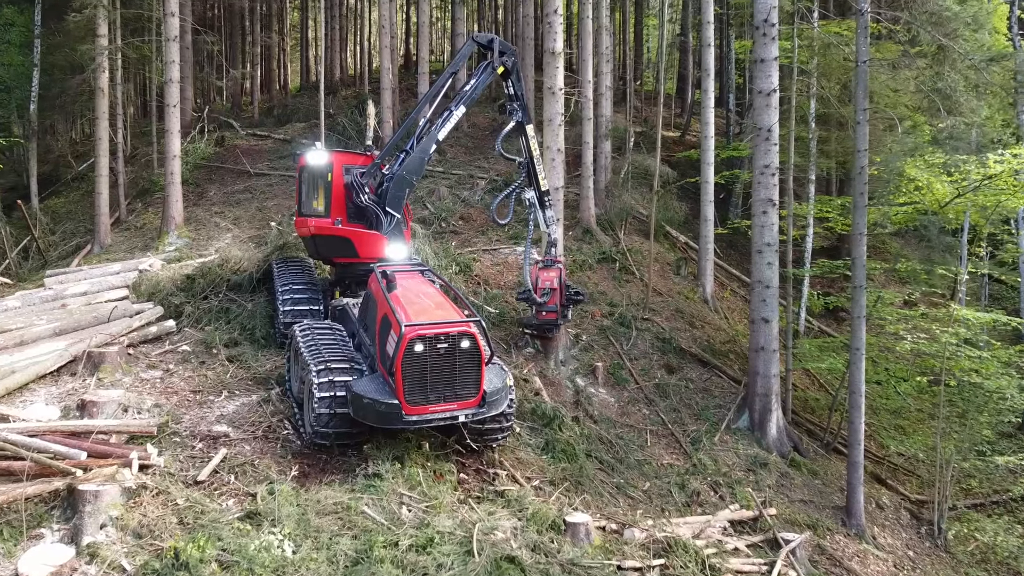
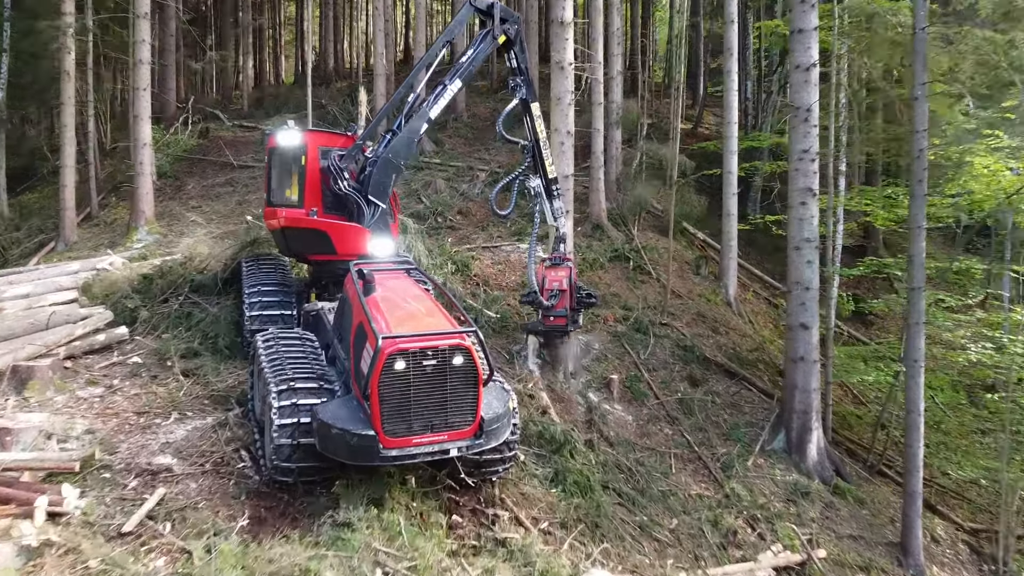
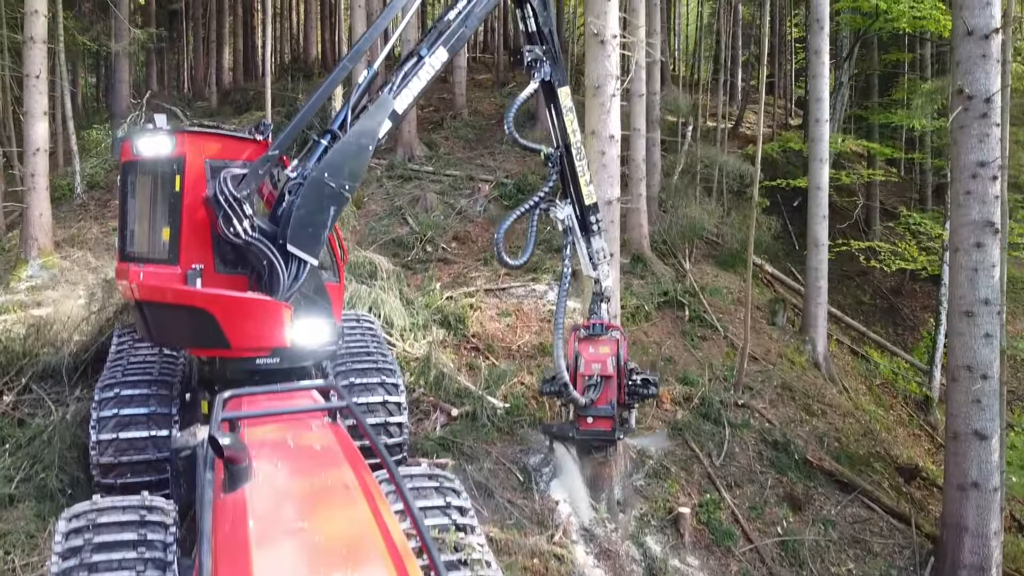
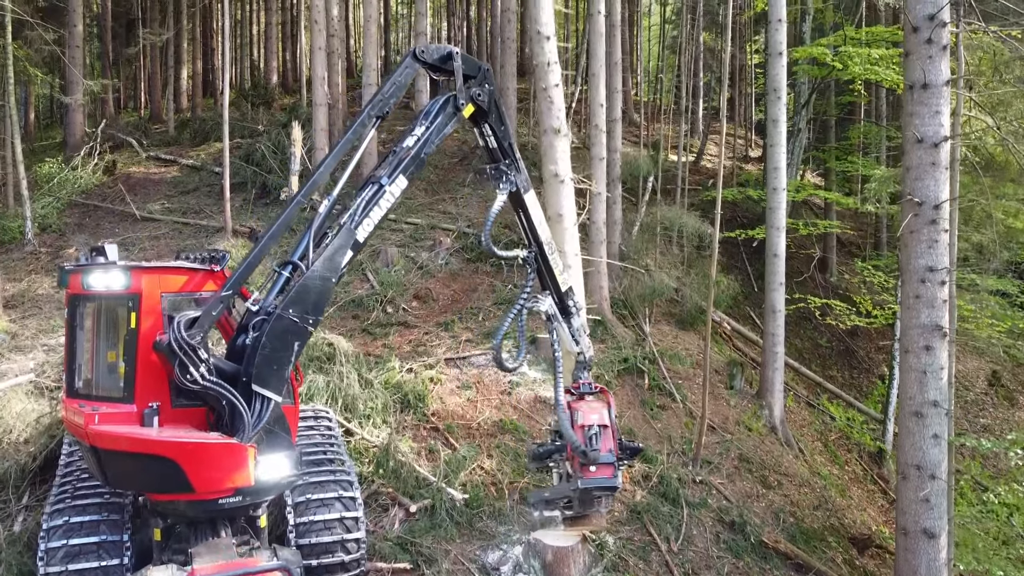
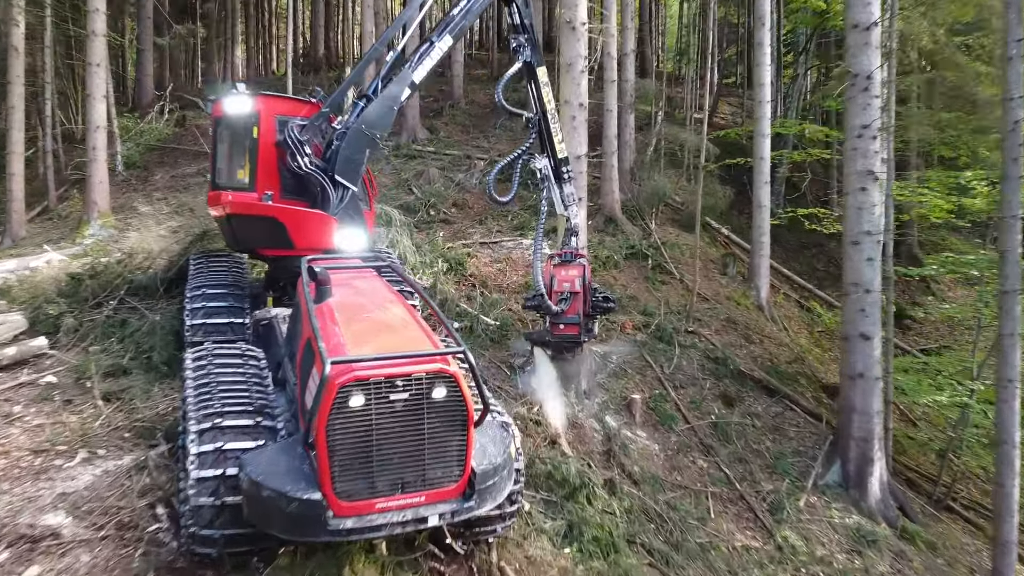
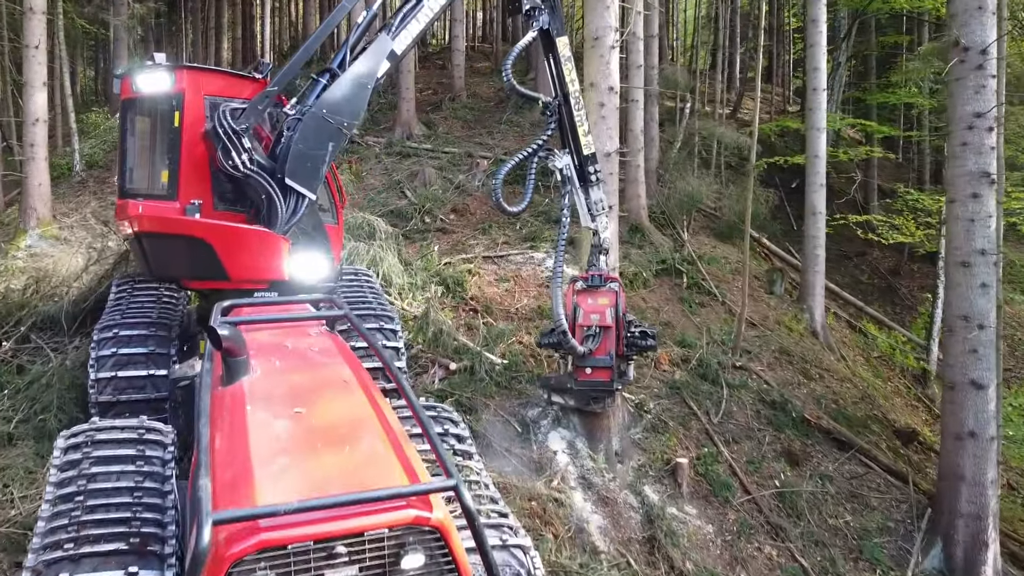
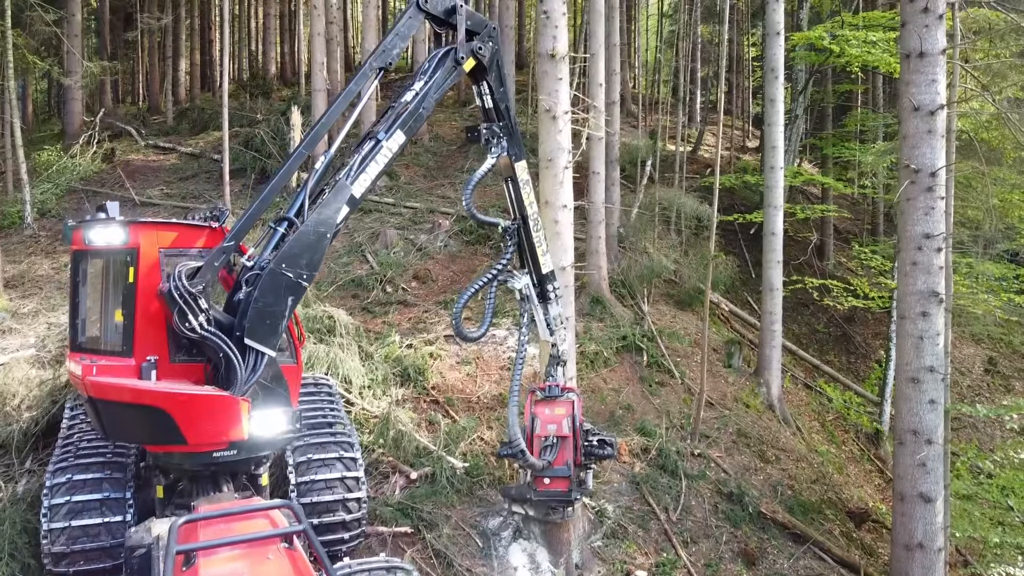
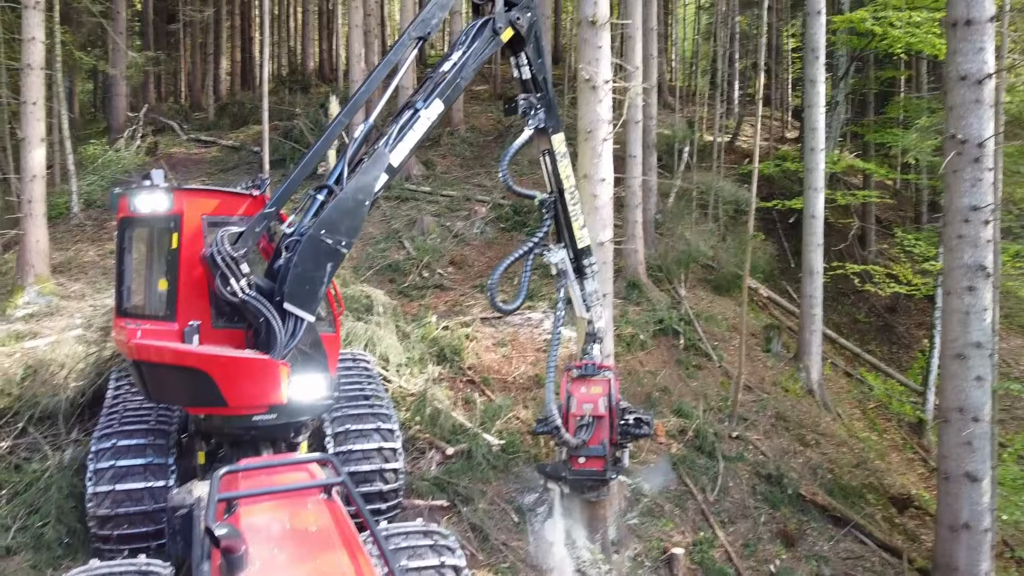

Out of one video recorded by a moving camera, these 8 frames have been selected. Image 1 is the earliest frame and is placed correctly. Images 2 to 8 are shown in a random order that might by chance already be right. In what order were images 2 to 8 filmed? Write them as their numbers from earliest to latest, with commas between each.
2, 5, 6, 3, 8, 7, 4
